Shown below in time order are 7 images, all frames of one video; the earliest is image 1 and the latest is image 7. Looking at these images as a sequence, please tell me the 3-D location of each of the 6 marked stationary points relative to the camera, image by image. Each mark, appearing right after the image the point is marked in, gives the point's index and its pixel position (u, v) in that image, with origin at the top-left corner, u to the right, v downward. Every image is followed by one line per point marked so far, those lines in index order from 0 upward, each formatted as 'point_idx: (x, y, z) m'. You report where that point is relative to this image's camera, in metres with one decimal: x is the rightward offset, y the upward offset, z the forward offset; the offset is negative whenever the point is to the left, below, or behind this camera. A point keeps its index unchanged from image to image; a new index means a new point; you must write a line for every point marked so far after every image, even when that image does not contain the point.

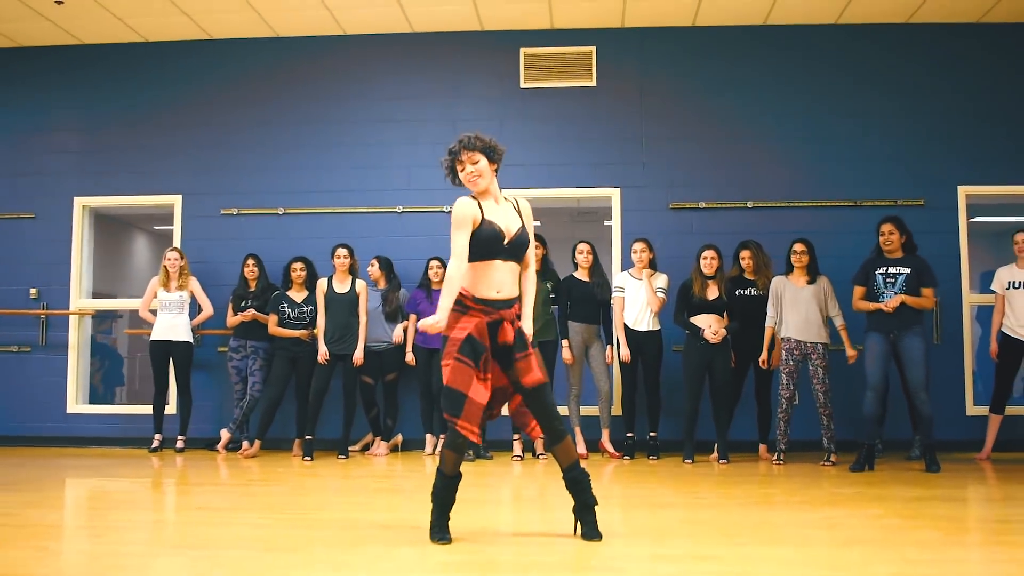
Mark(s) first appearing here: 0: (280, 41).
0: (-1.3, +1.3, +6.4) m
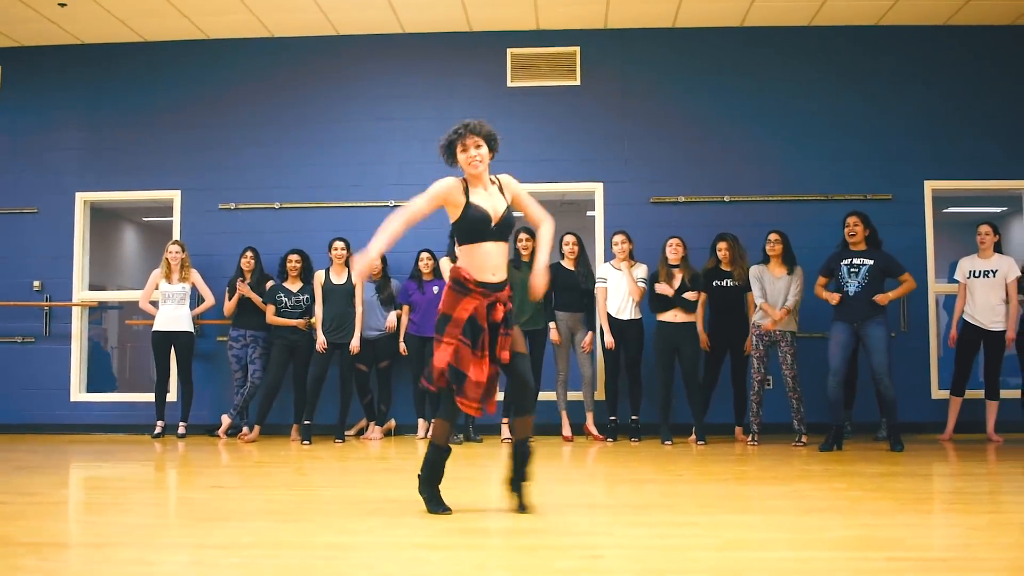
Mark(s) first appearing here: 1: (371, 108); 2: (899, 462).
0: (-1.3, +1.4, +6.6) m
1: (-0.8, +1.0, +6.5) m
2: (+1.5, -0.7, +4.5) m
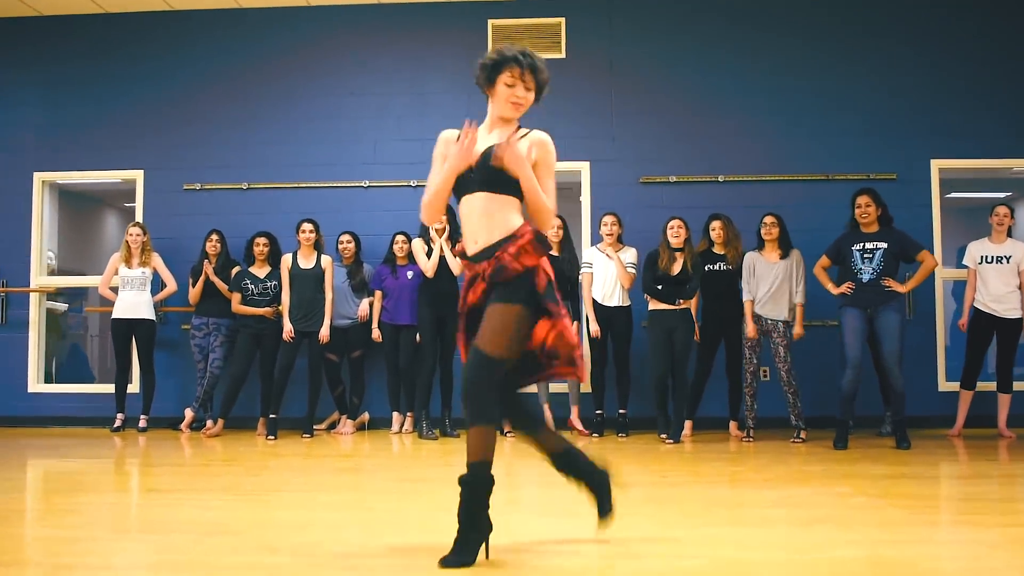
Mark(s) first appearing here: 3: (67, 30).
0: (-1.4, +1.5, +6.3) m
1: (-0.9, +1.1, +6.2) m
2: (+1.4, -0.6, +4.2) m
3: (-2.4, +1.4, +6.4) m
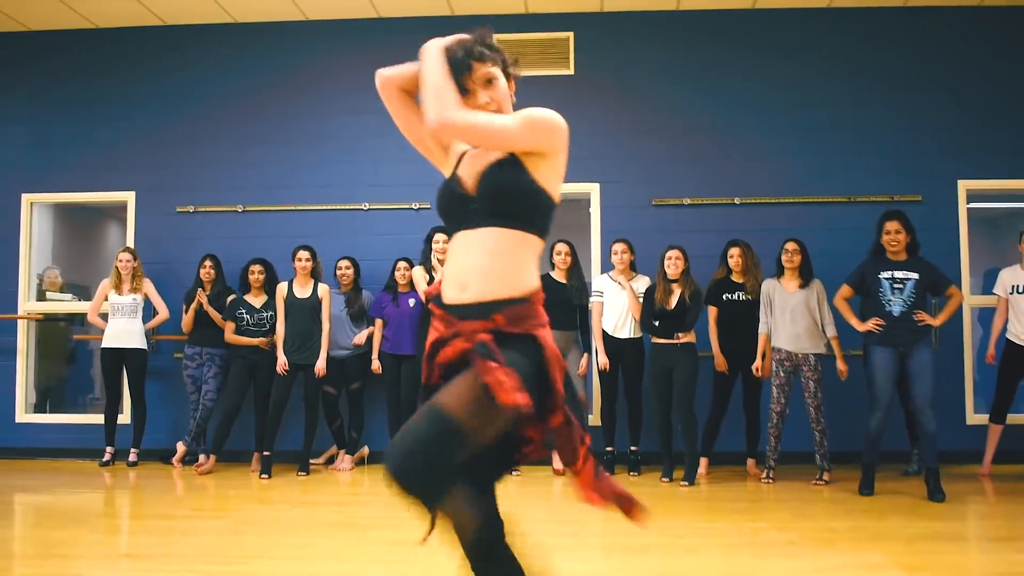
0: (-1.4, +1.3, +6.0) m
1: (-0.8, +1.0, +5.9) m
2: (+1.4, -0.7, +3.9) m
3: (-2.4, +1.3, +6.2) m
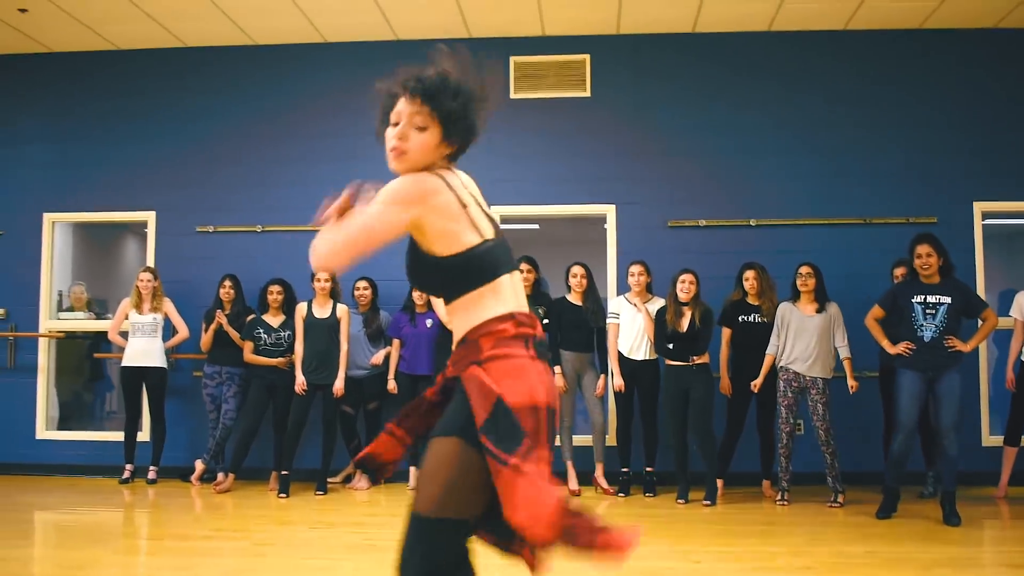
0: (-1.3, +1.2, +6.1) m
1: (-0.8, +0.9, +6.0) m
2: (+1.5, -0.8, +3.9) m
3: (-2.3, +1.2, +6.2) m
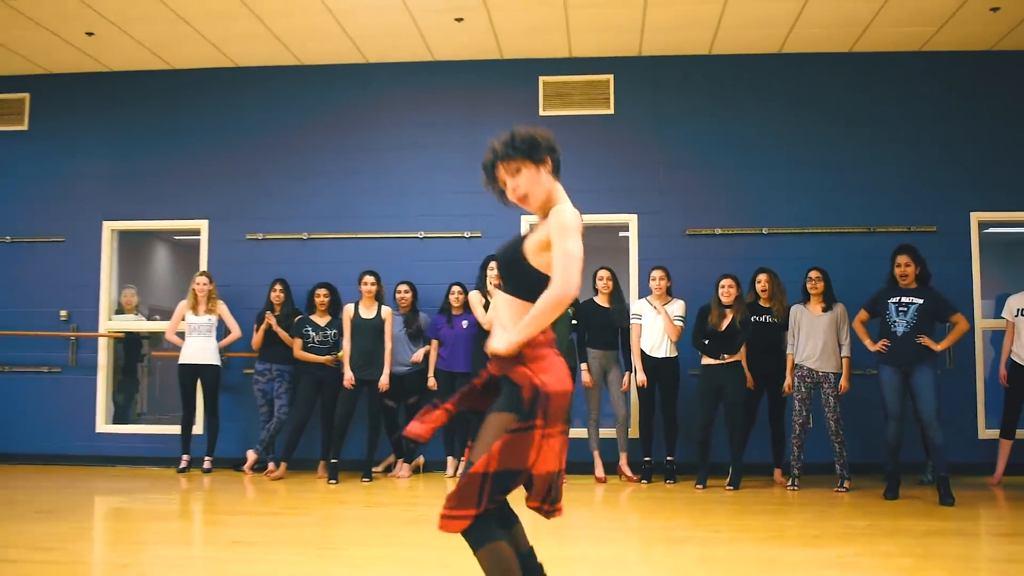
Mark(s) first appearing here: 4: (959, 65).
0: (-1.2, +1.2, +6.5) m
1: (-0.6, +0.8, +6.4) m
2: (+1.6, -0.8, +4.3) m
3: (-2.1, +1.2, +6.7) m
4: (+2.3, +1.2, +6.1) m
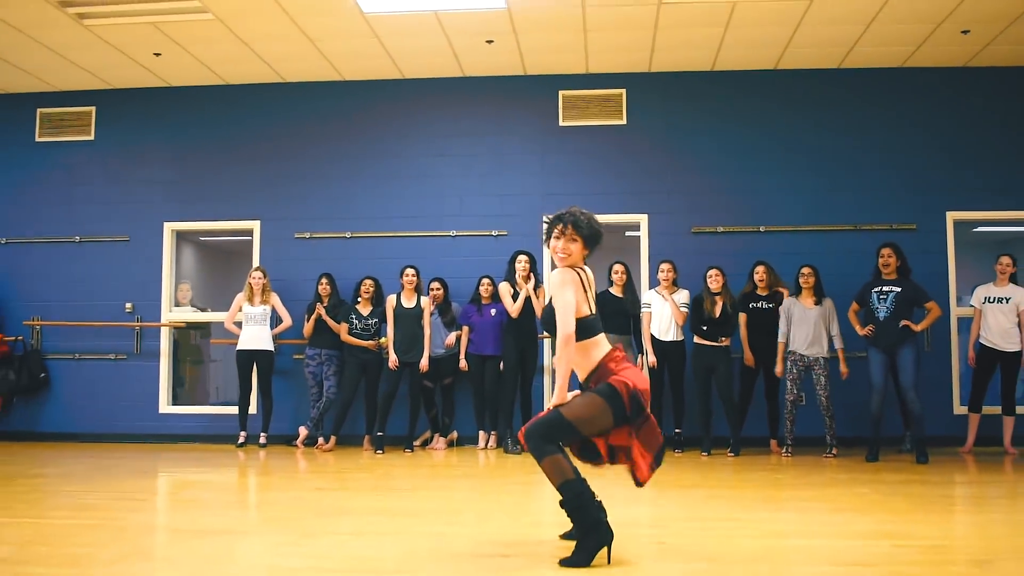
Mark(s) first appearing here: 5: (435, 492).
0: (-1.0, +1.3, +7.2) m
1: (-0.5, +0.9, +7.1) m
2: (+1.8, -0.8, +5.0) m
3: (-2.0, +1.2, +7.4) m
4: (+2.5, +1.2, +6.8) m
5: (-0.3, -0.8, +4.7) m
